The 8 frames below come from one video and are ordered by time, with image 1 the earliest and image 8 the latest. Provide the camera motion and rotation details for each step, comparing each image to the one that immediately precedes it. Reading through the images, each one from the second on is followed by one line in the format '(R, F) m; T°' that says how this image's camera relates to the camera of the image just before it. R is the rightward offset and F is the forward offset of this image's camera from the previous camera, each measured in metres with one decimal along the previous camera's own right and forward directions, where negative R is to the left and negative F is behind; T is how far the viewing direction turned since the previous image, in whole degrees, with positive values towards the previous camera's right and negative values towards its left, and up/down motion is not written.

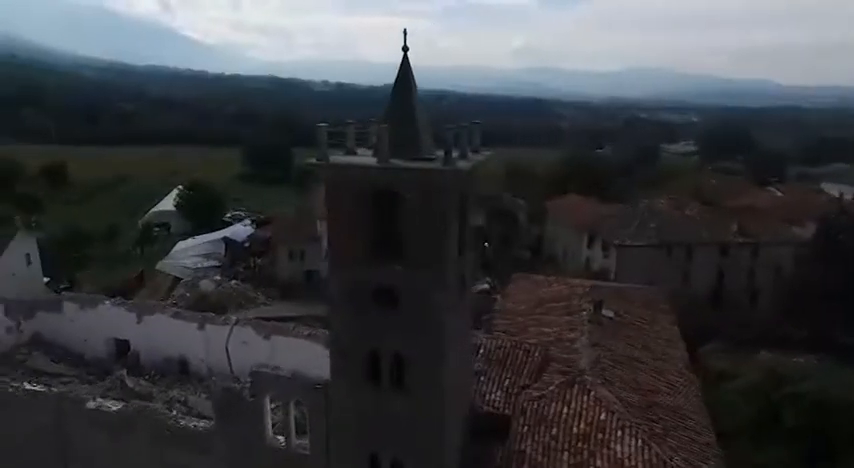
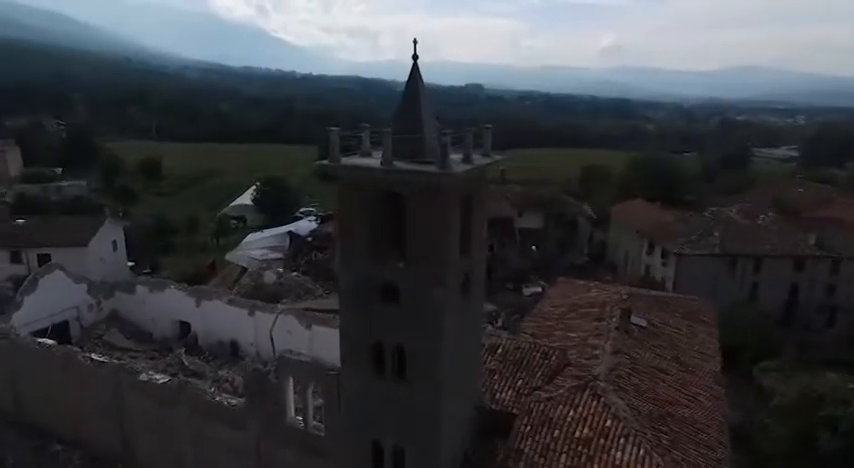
(+1.2, -0.4) m; -8°
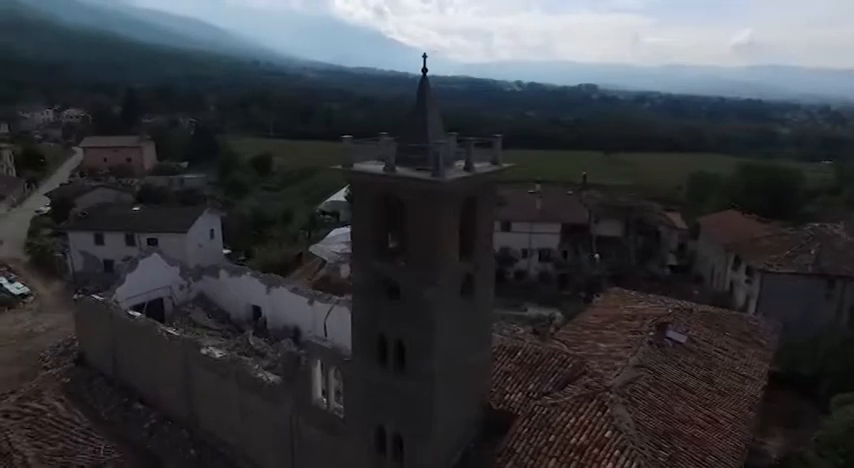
(+1.8, -0.5) m; -10°
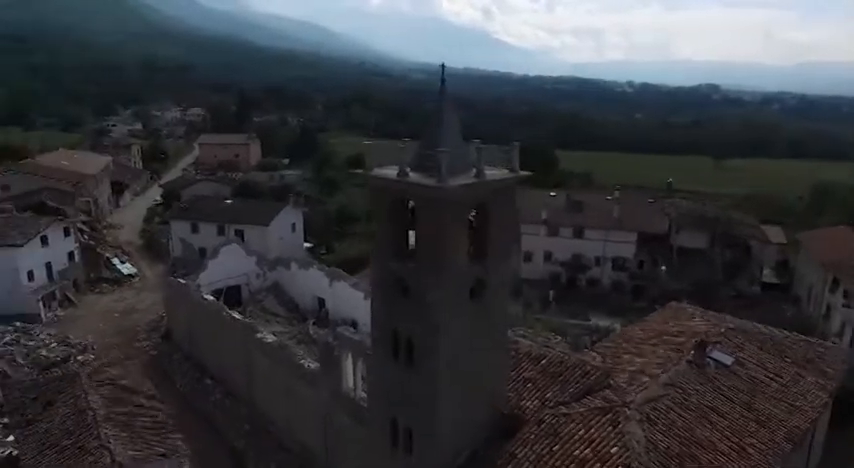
(+1.6, -0.3) m; -10°
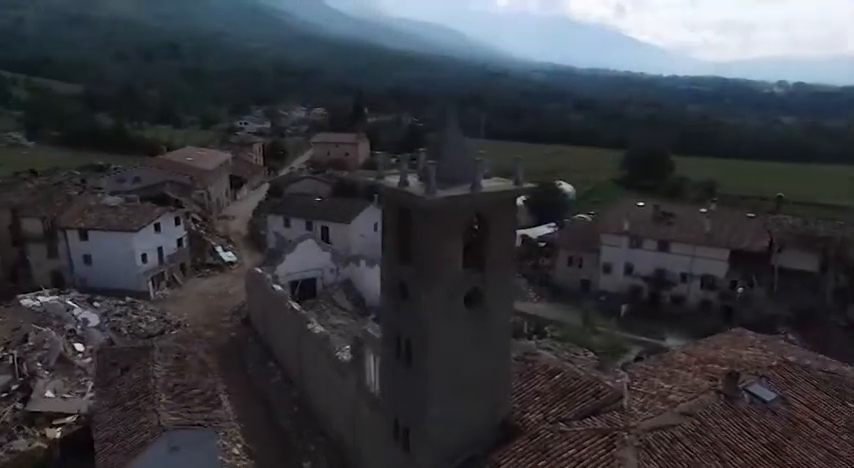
(+2.2, -0.2) m; -11°
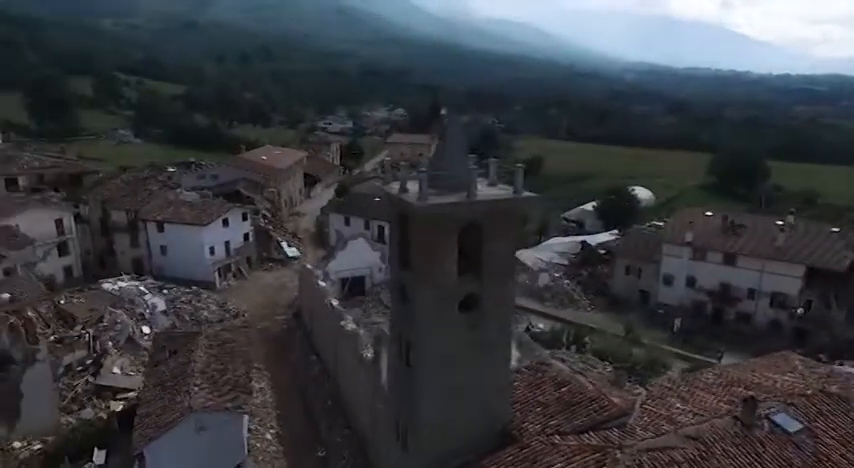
(+1.6, -0.2) m; -8°
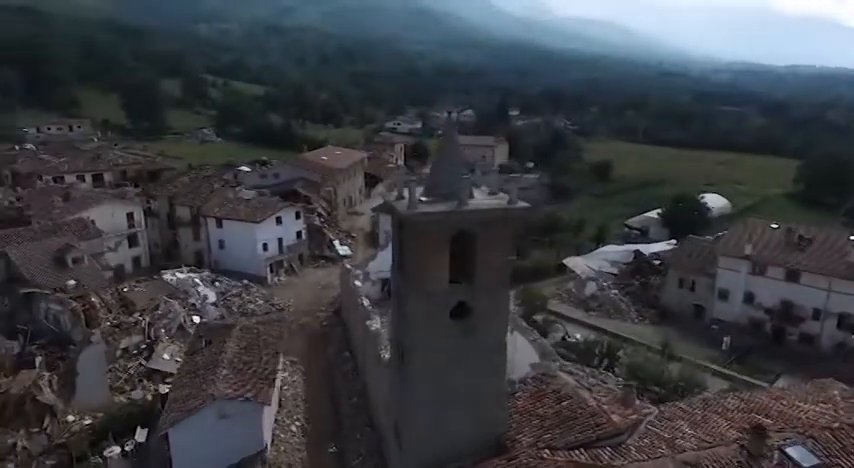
(+1.5, -0.1) m; -7°
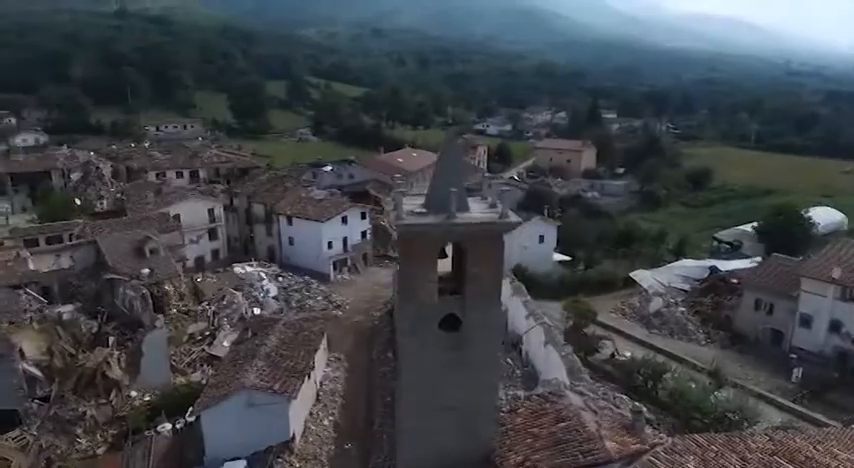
(+2.0, 0.0) m; -9°
